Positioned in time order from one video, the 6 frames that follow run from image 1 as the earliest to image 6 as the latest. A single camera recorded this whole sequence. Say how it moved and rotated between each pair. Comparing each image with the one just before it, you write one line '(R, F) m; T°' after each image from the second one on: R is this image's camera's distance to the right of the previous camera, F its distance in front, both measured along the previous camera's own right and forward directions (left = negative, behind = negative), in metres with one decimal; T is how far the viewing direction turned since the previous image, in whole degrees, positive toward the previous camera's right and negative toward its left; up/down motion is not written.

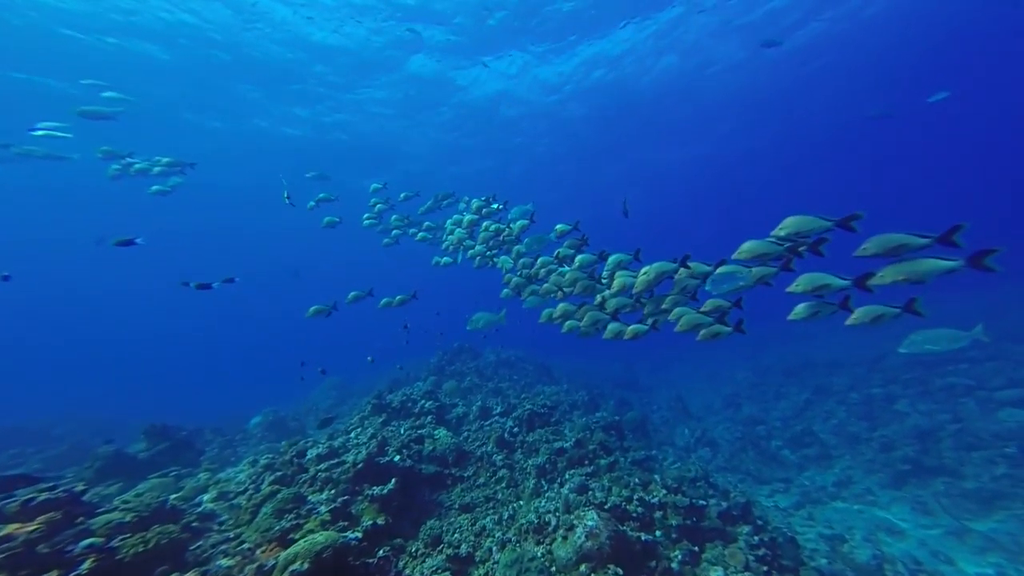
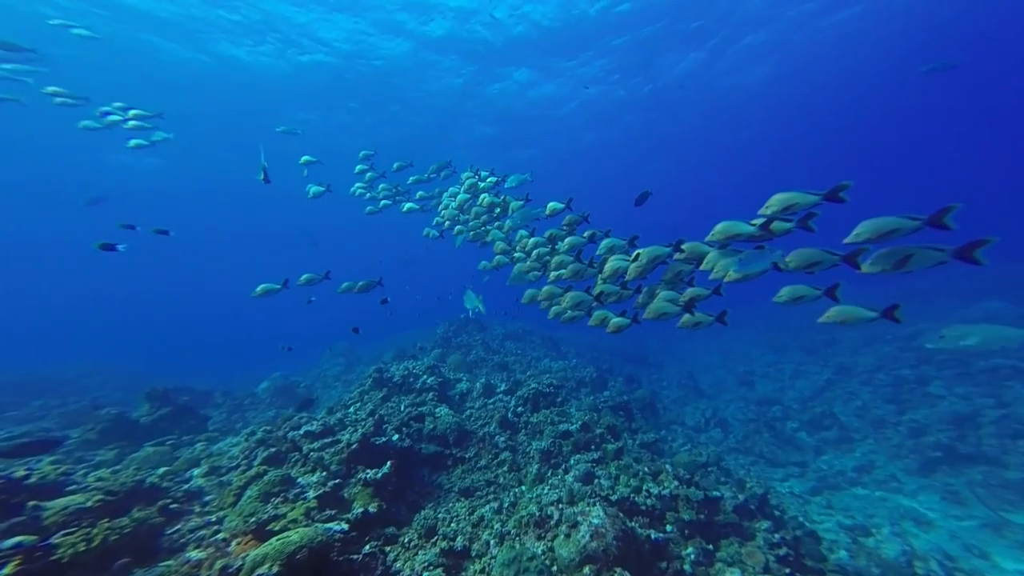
(+0.1, +0.6) m; -1°
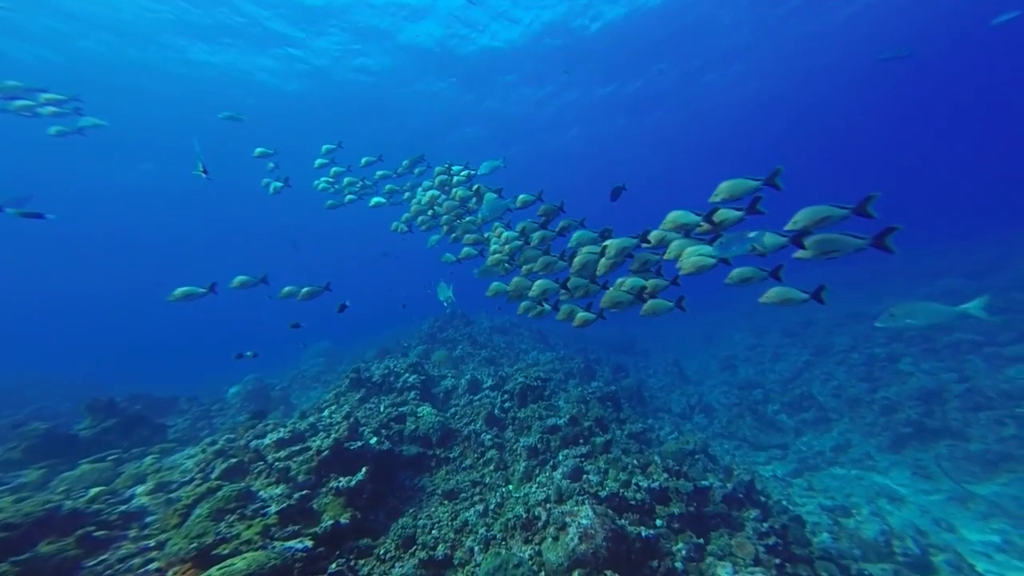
(+0.1, +0.4) m; +2°
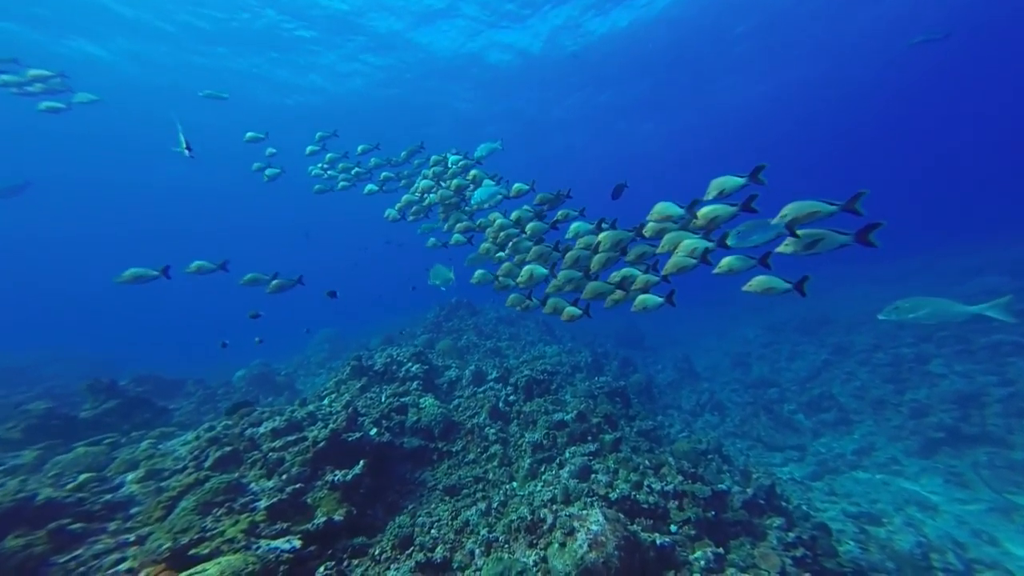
(0.0, +0.4) m; -1°
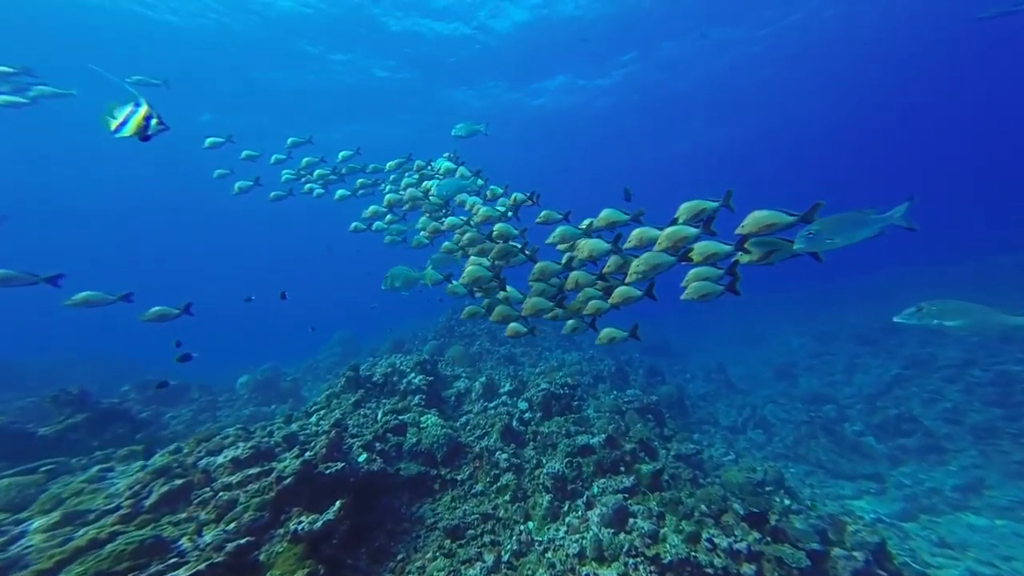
(0.0, +1.3) m; -2°
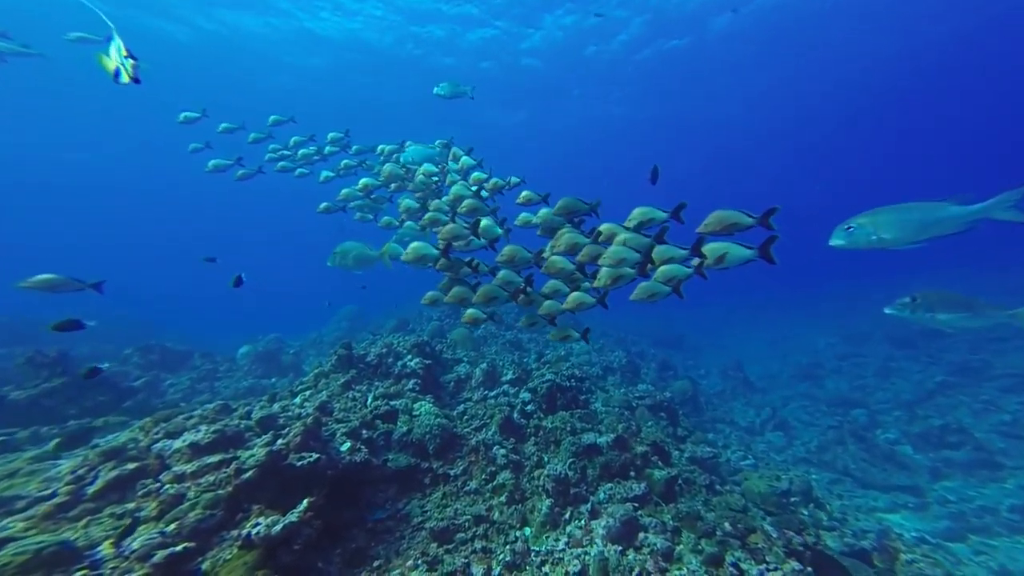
(+0.1, +0.7) m; -1°
